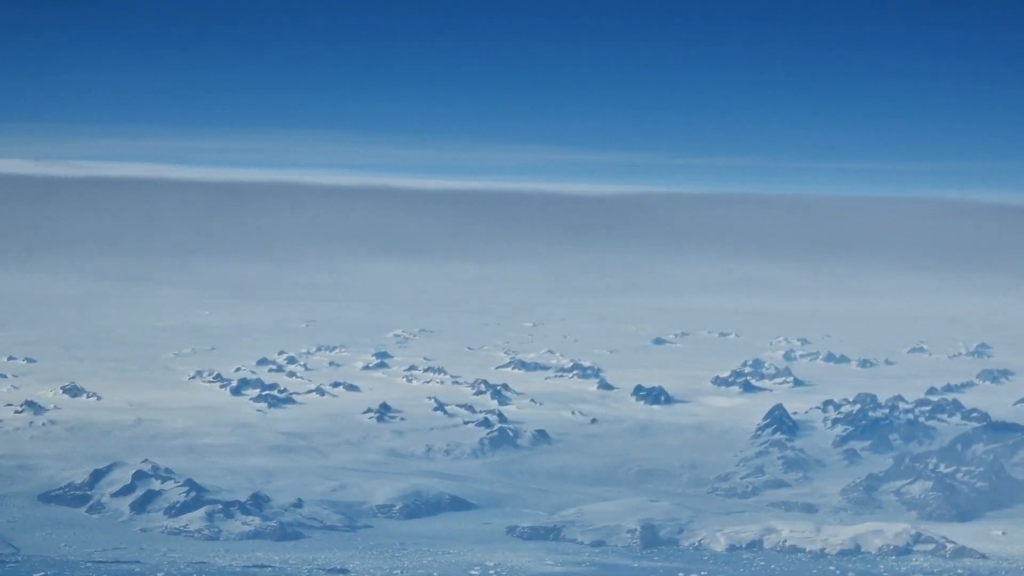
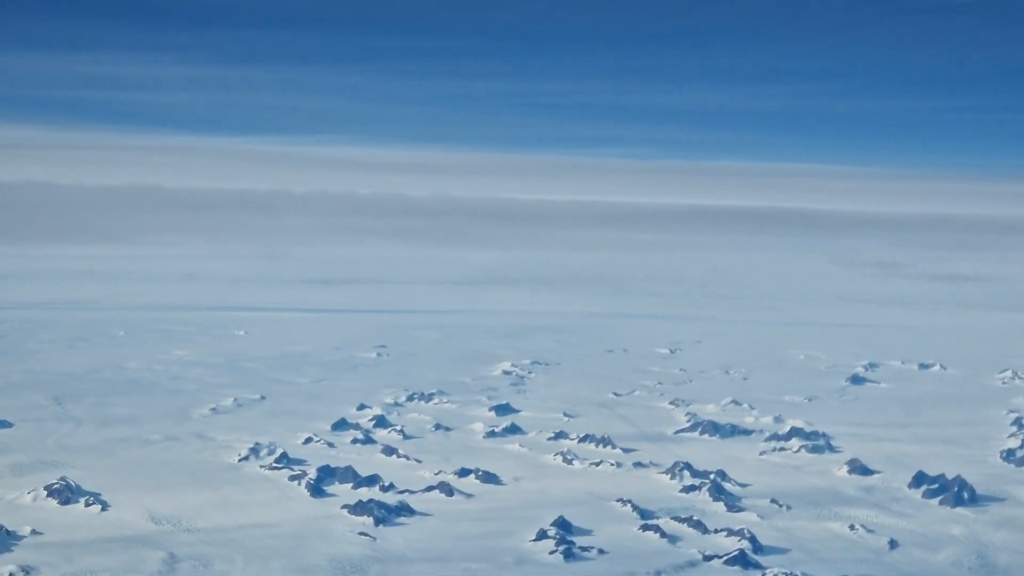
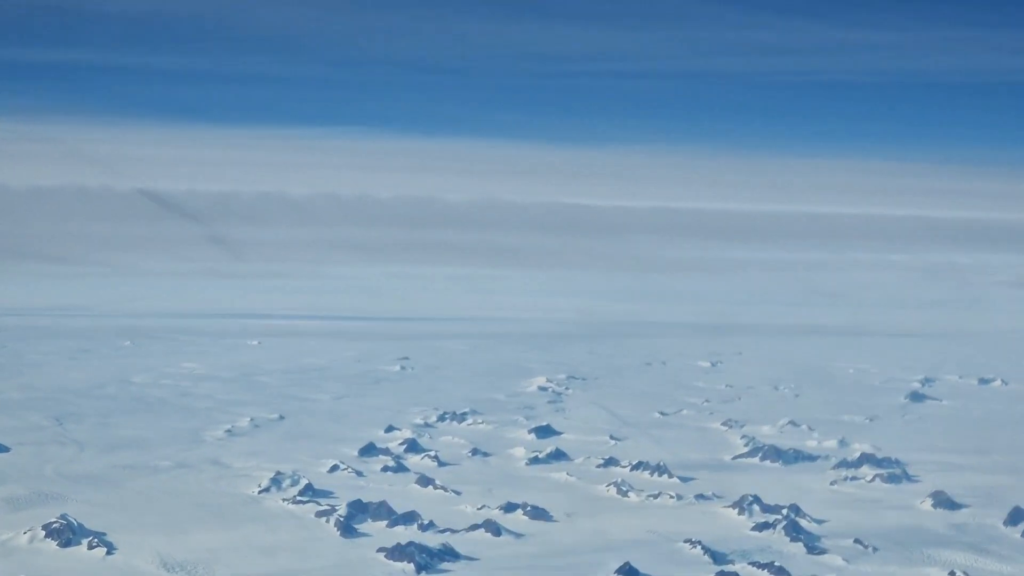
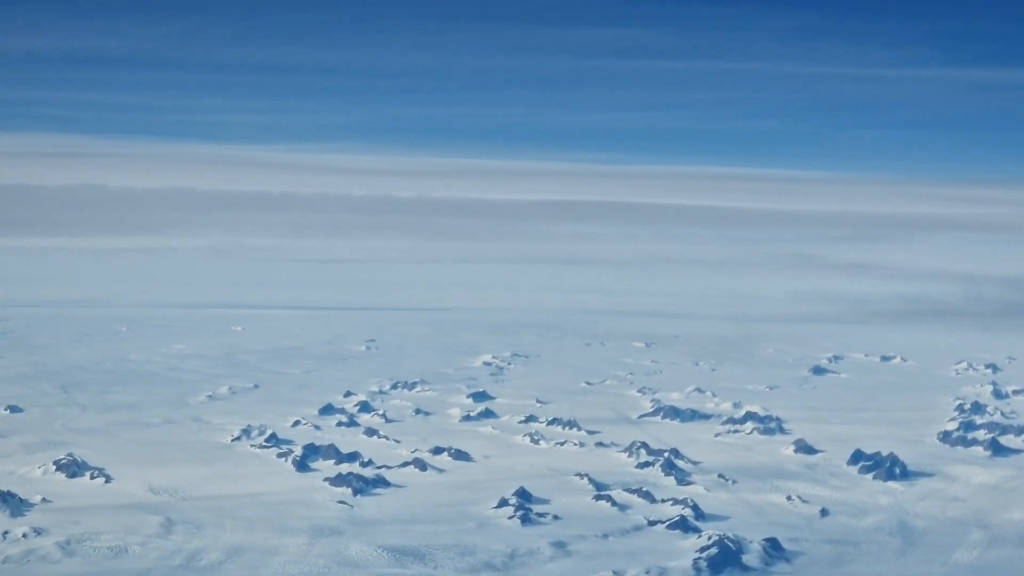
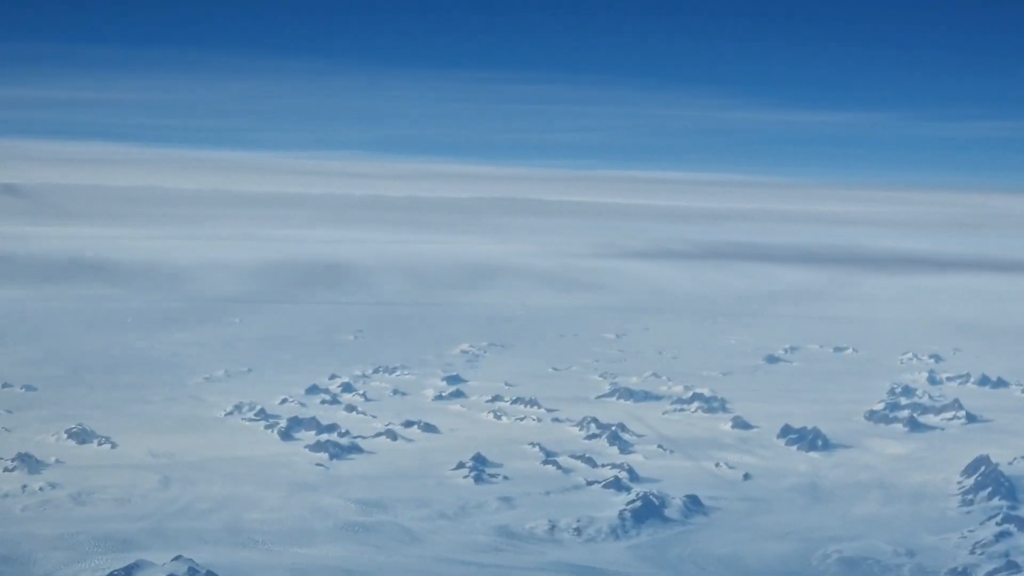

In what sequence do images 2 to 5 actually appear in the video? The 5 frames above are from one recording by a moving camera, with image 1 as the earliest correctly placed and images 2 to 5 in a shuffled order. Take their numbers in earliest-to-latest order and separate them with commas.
5, 4, 2, 3
